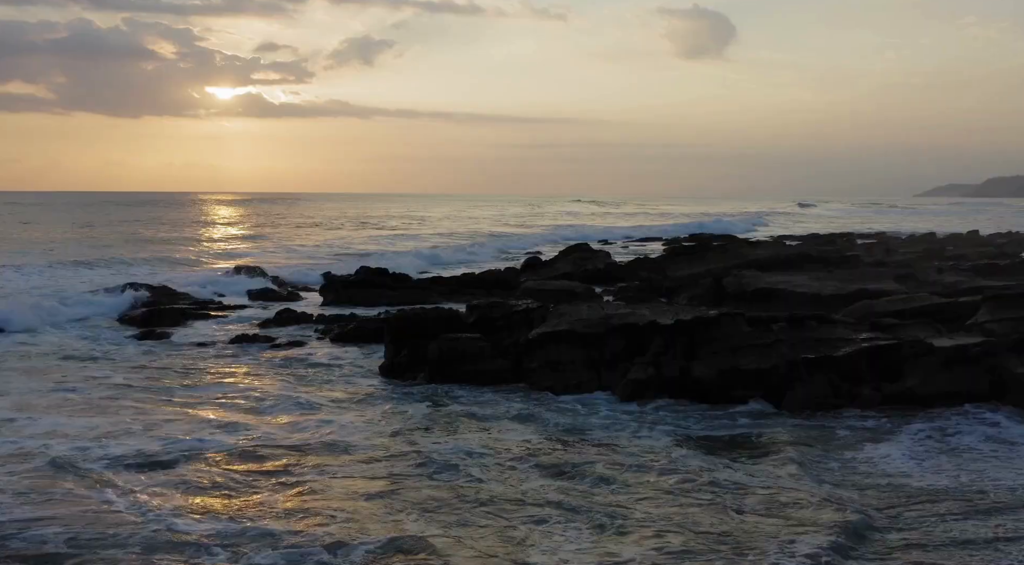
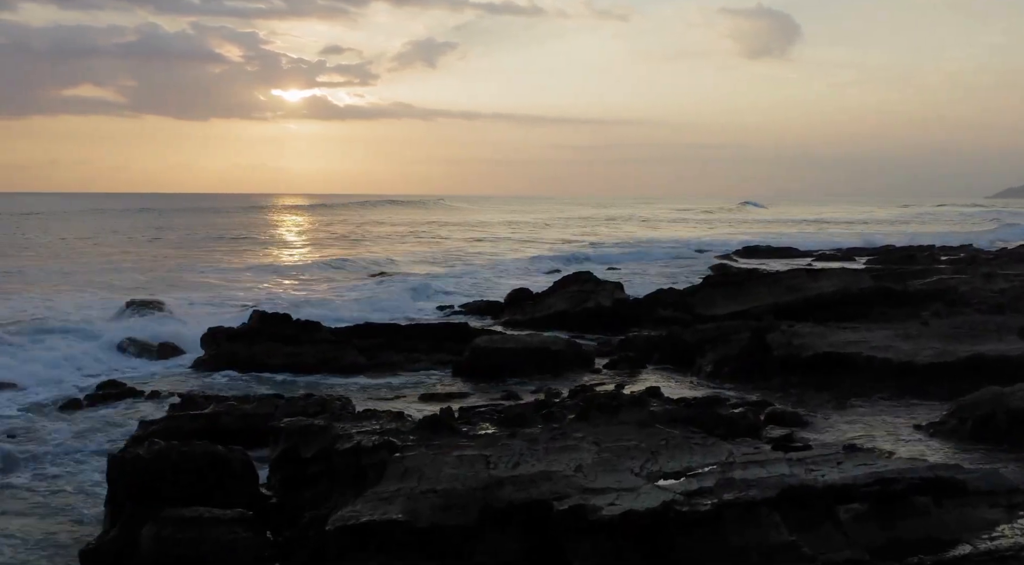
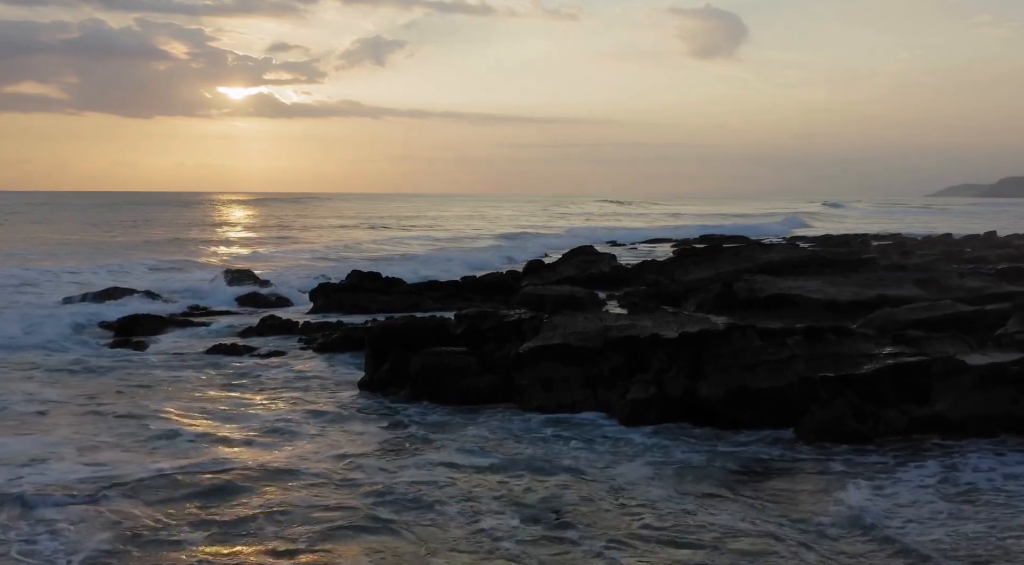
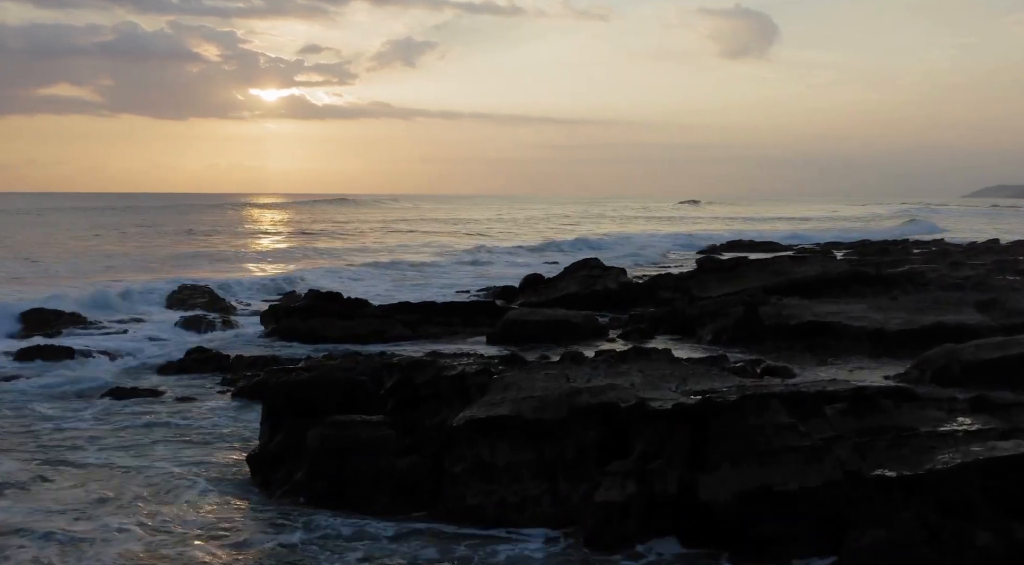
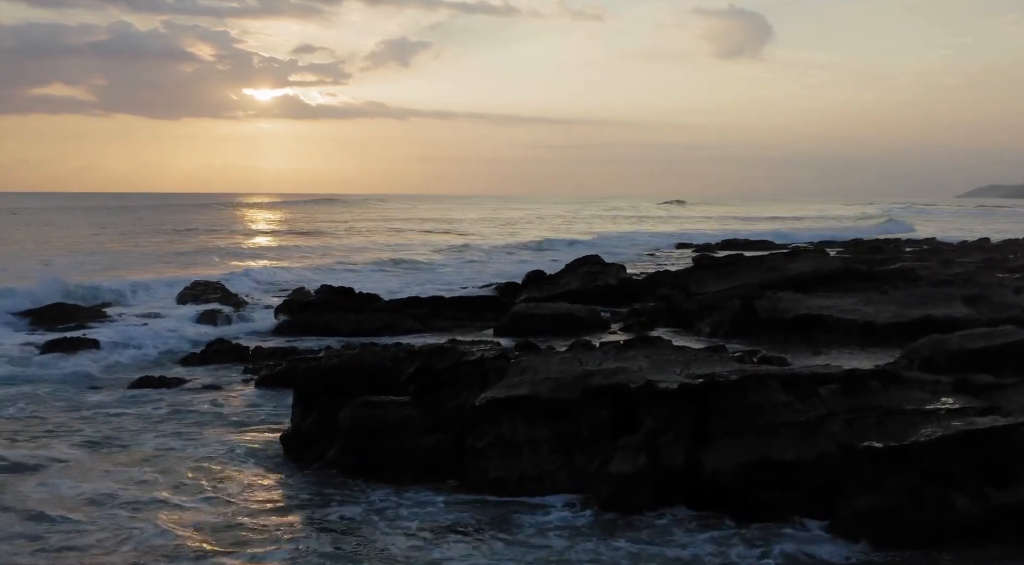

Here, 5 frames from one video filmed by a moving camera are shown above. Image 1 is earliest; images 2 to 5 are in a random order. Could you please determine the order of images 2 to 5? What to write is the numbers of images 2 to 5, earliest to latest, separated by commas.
3, 5, 4, 2
